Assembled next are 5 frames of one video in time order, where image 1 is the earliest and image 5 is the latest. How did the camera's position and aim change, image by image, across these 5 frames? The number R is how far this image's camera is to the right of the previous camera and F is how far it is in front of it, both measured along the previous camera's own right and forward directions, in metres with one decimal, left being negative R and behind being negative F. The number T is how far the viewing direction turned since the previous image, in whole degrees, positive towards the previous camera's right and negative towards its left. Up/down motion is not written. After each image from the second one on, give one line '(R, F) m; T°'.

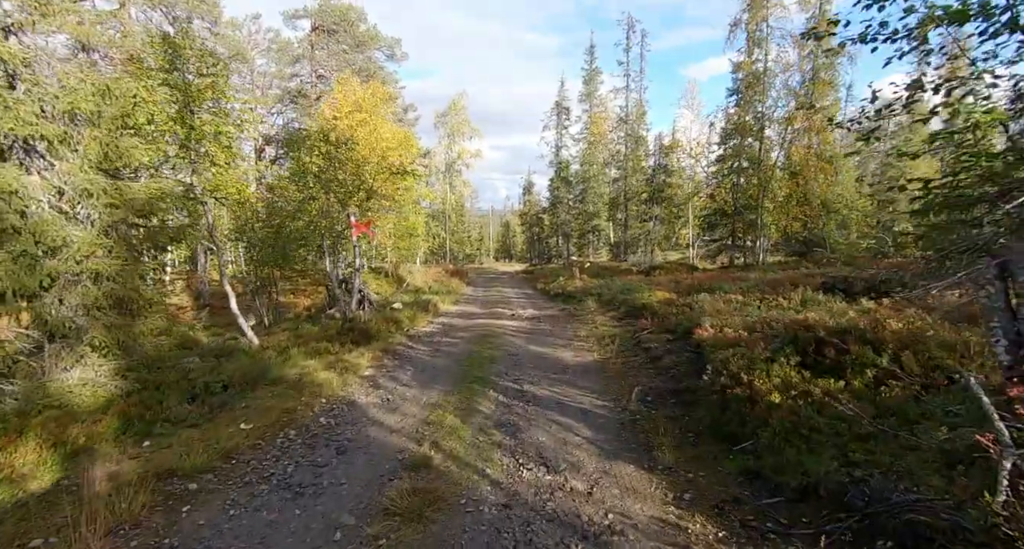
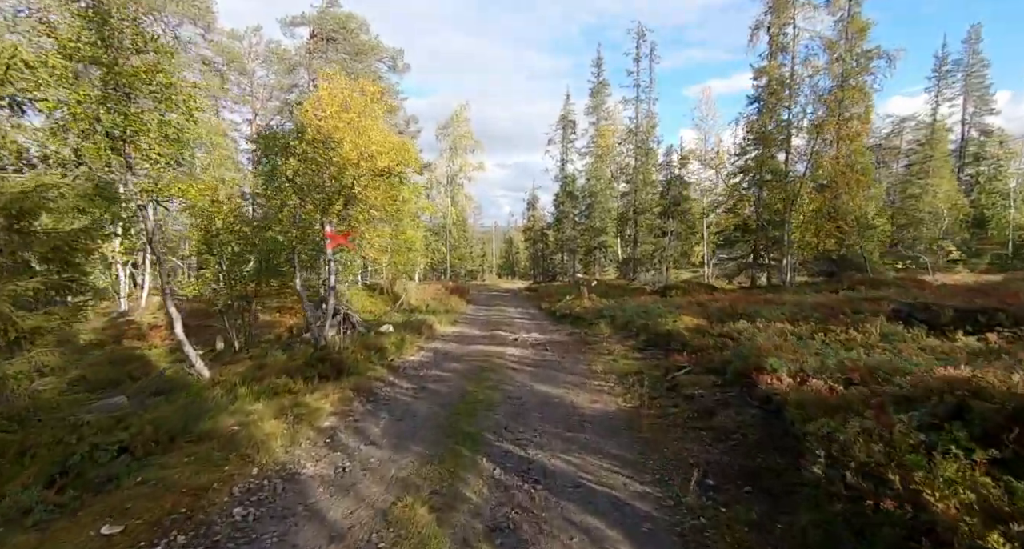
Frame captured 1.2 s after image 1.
(0.0, +2.1) m; 0°
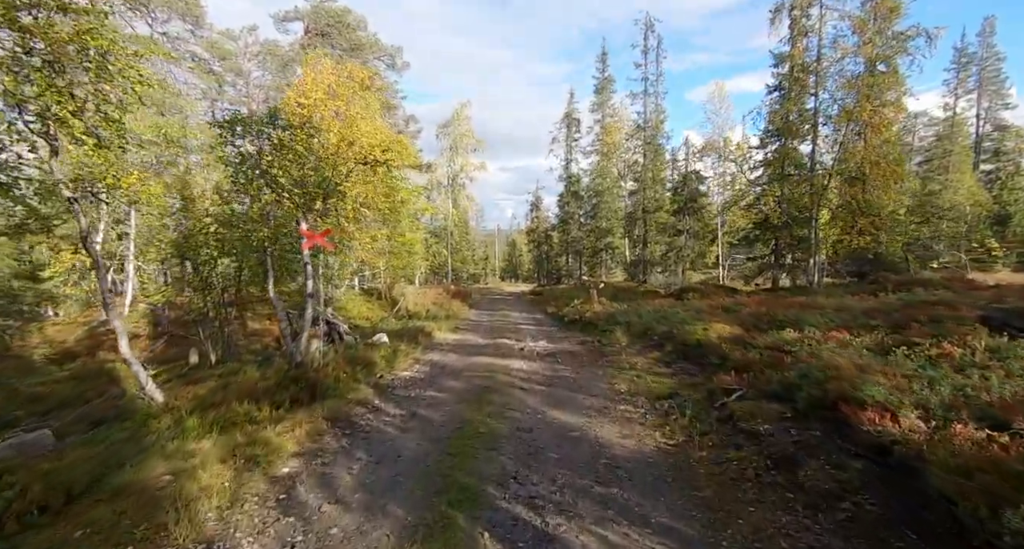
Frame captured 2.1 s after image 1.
(-0.1, +1.7) m; 0°
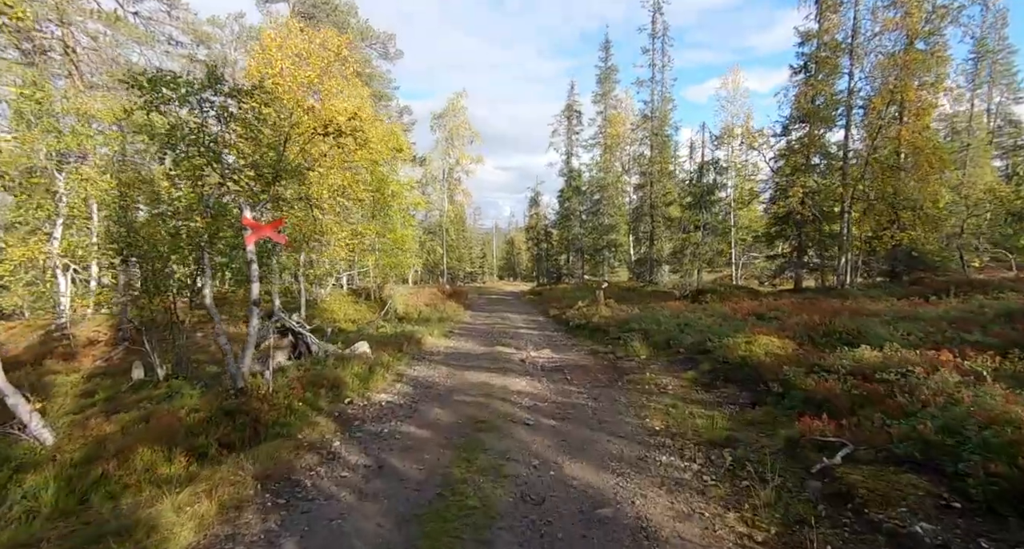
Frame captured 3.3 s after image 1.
(-0.1, +2.2) m; 0°
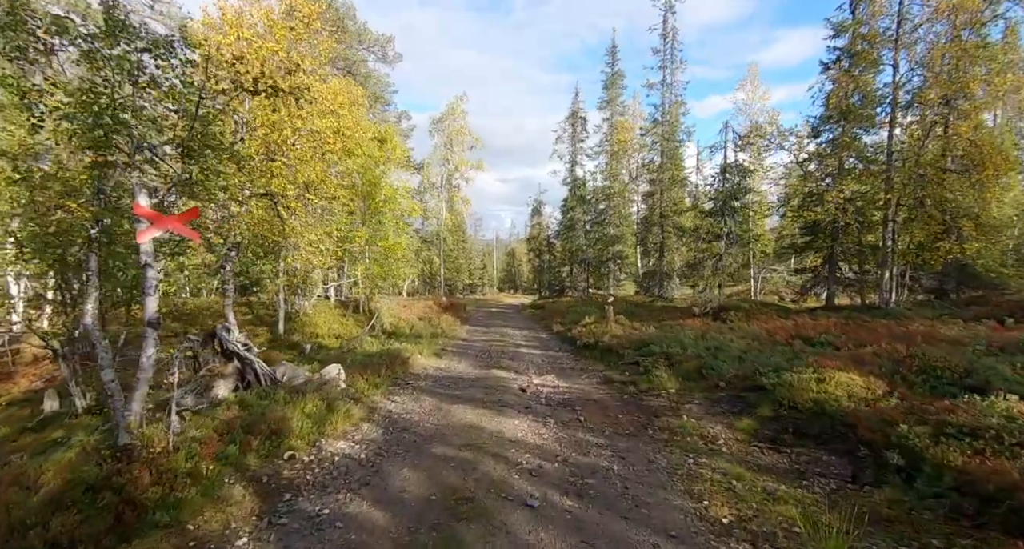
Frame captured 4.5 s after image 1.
(0.0, +2.3) m; 0°
